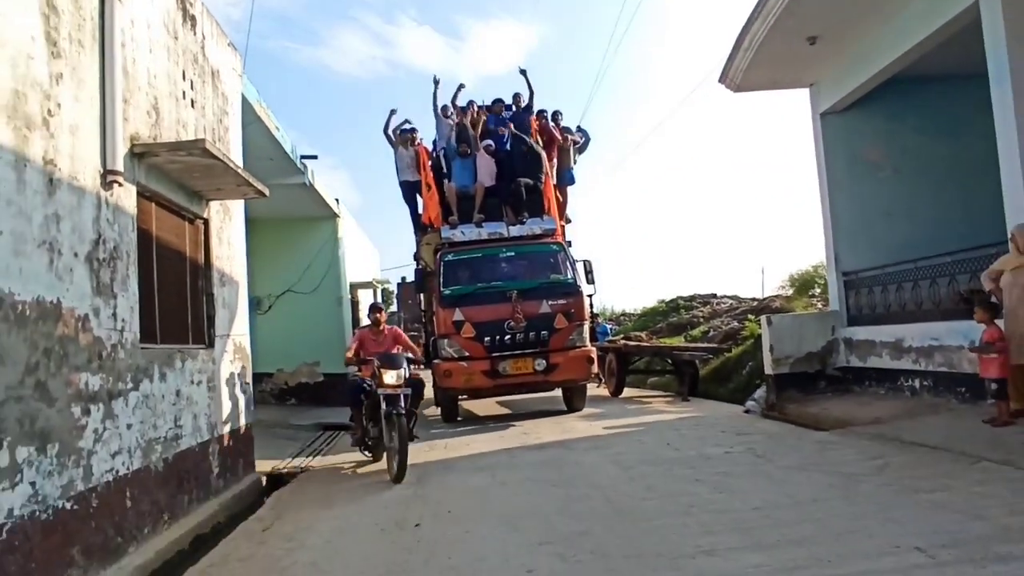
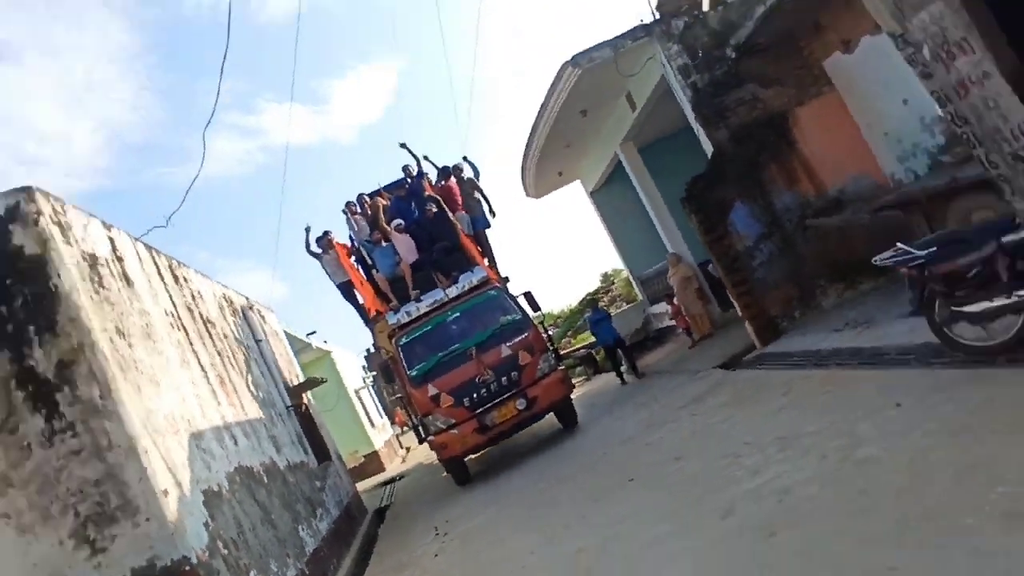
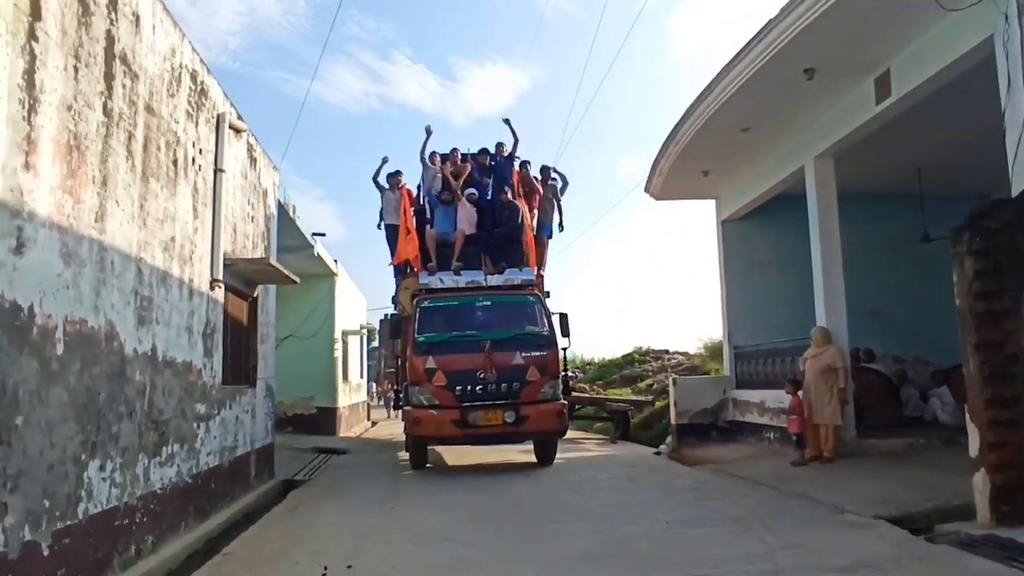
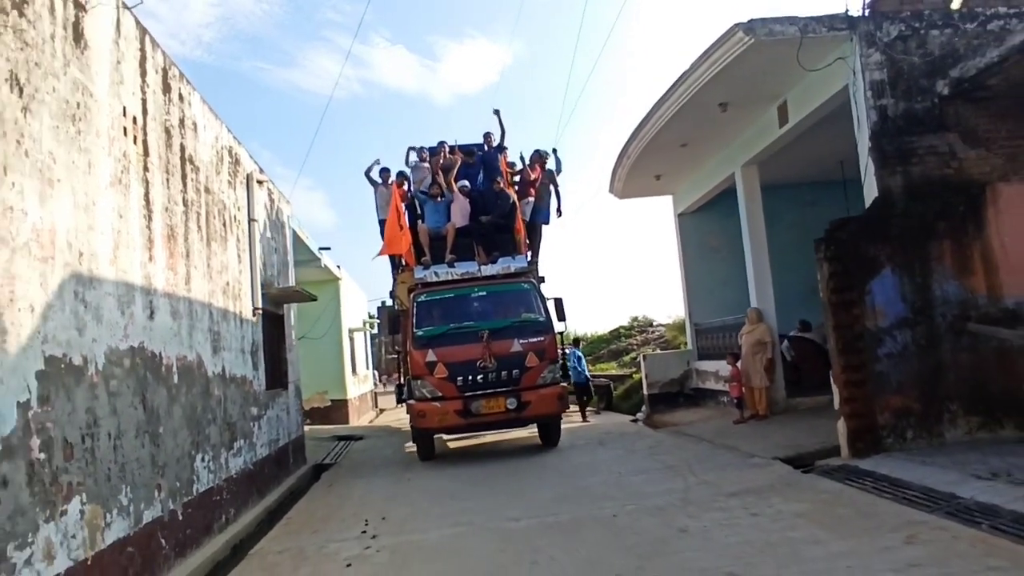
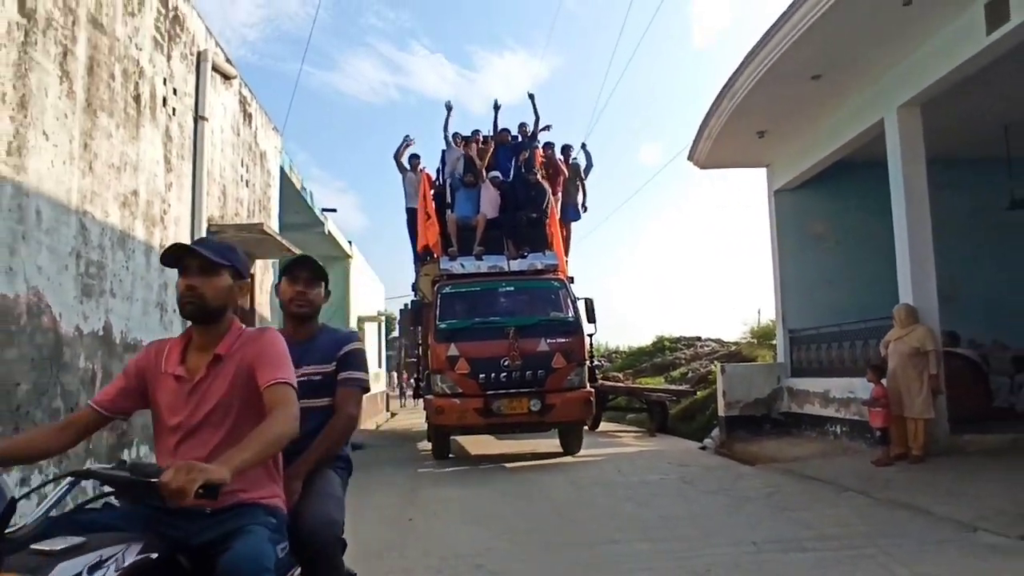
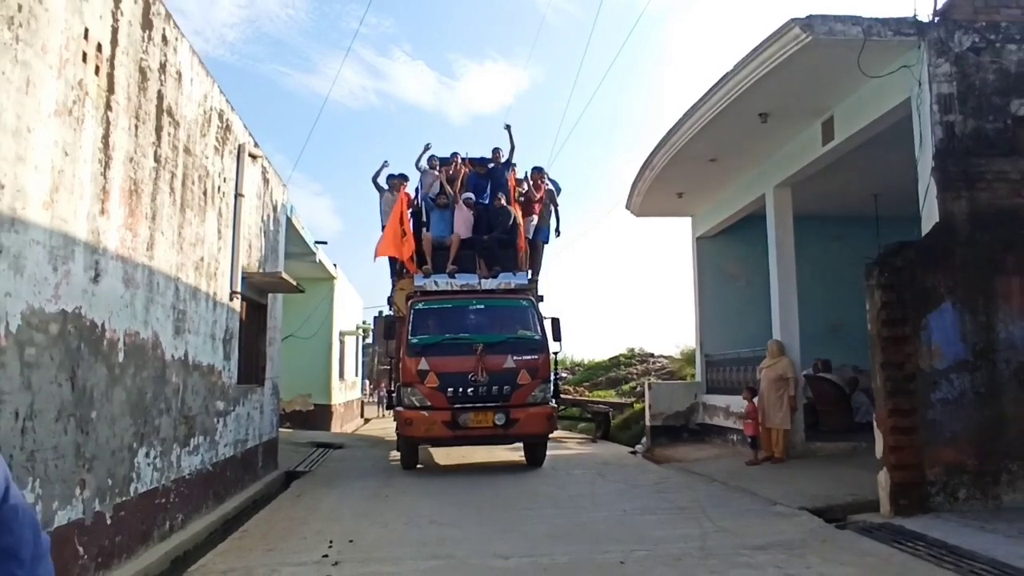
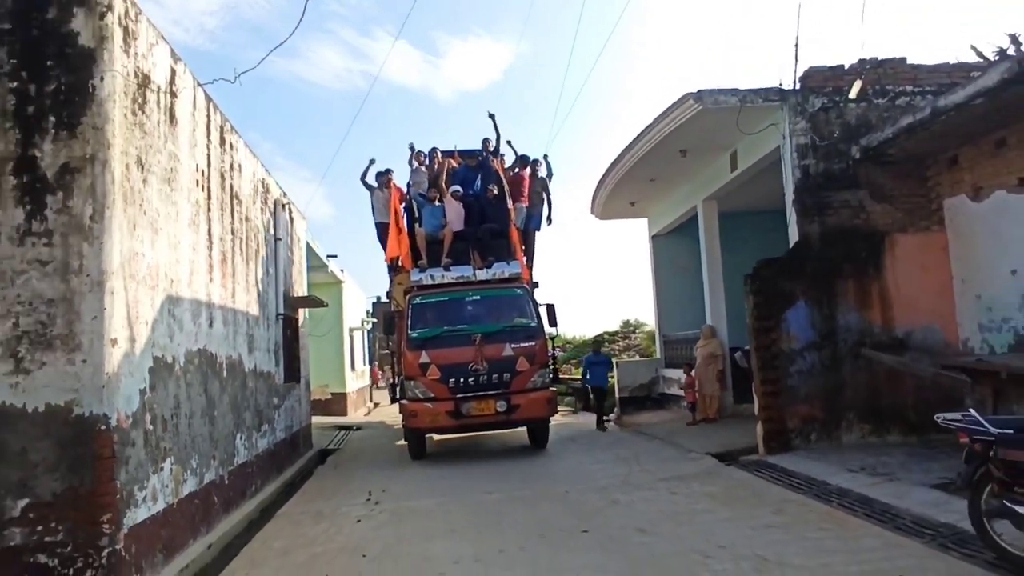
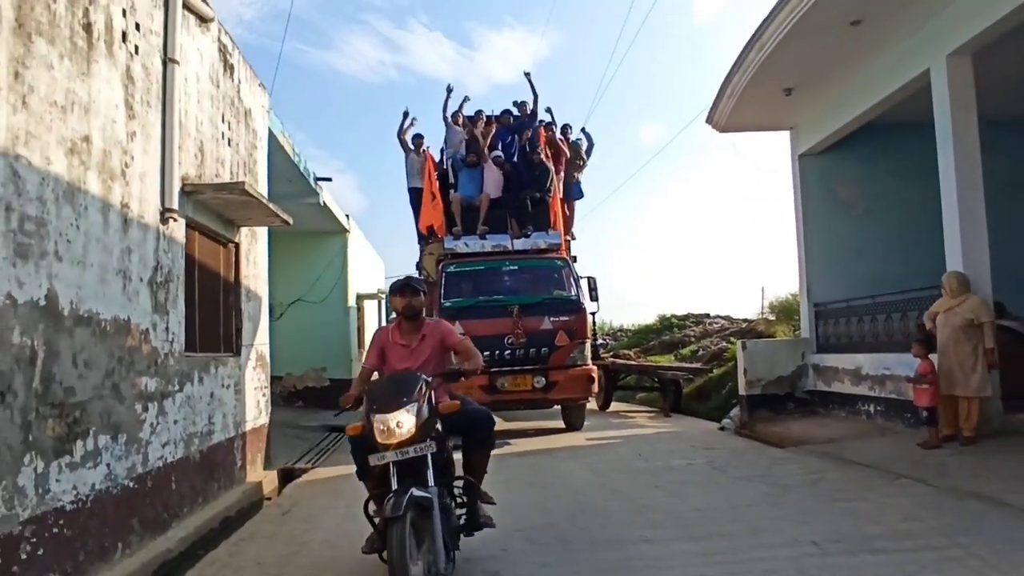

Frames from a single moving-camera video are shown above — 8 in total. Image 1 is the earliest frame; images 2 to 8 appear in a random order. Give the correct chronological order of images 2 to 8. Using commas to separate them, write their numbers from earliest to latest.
8, 5, 3, 6, 4, 7, 2
